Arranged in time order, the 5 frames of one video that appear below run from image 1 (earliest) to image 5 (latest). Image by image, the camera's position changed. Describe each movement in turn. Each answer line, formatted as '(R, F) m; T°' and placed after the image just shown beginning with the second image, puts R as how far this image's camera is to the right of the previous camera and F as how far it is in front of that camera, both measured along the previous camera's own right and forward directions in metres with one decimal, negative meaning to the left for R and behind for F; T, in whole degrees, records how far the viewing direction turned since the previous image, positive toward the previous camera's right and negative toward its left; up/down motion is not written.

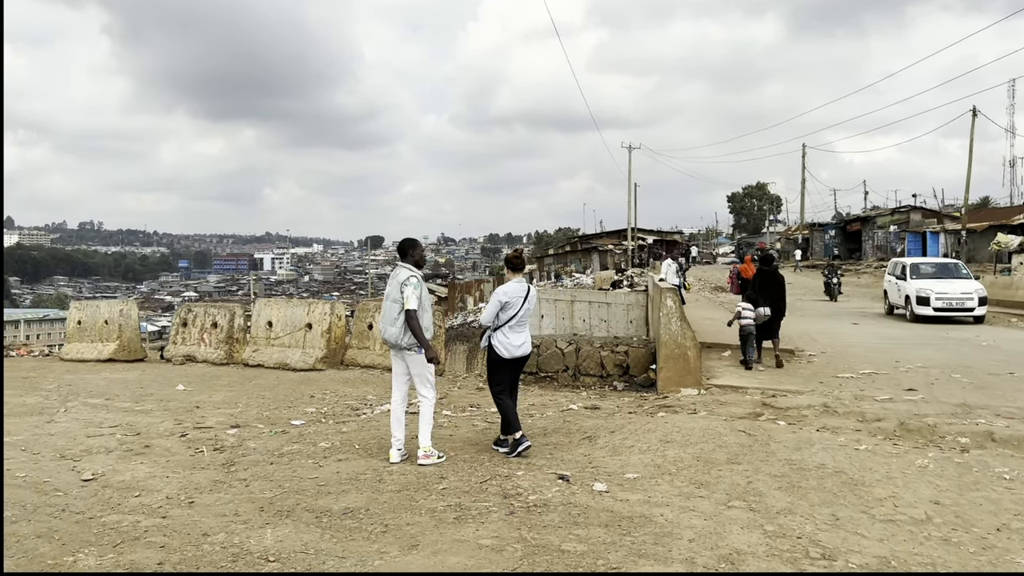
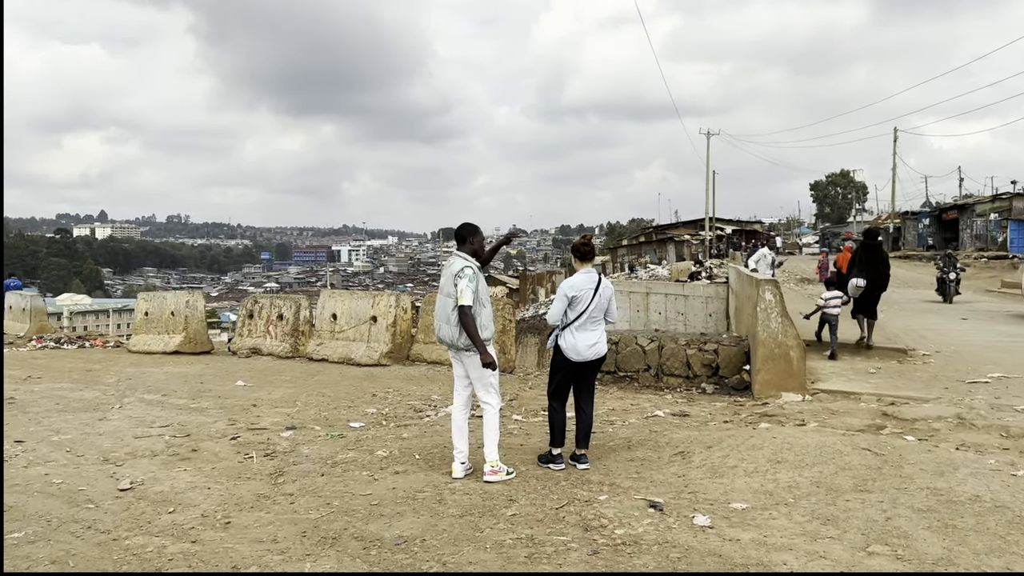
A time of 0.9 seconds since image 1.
(-0.1, +0.7) m; -5°
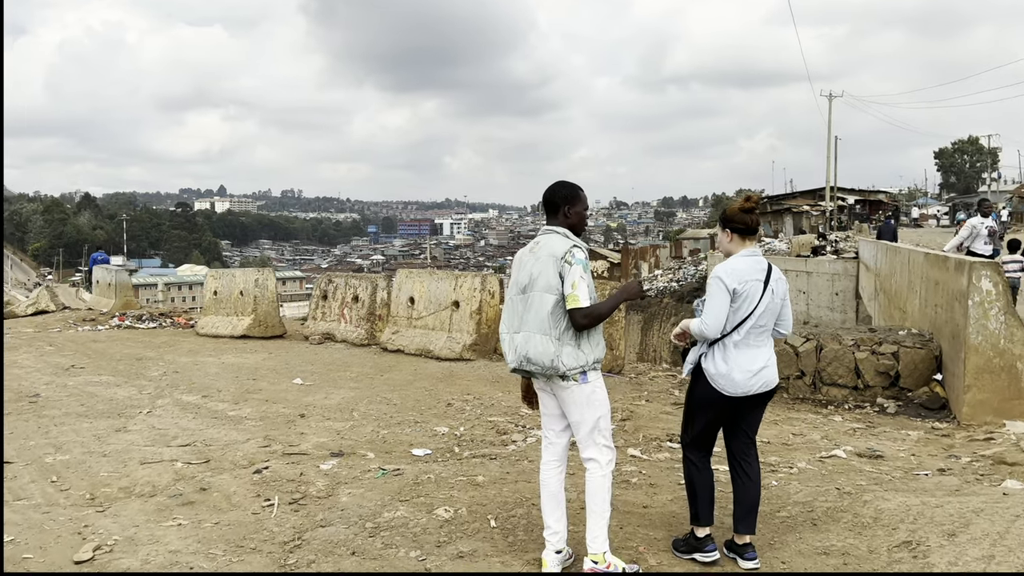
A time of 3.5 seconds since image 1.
(-0.1, +1.7) m; -7°
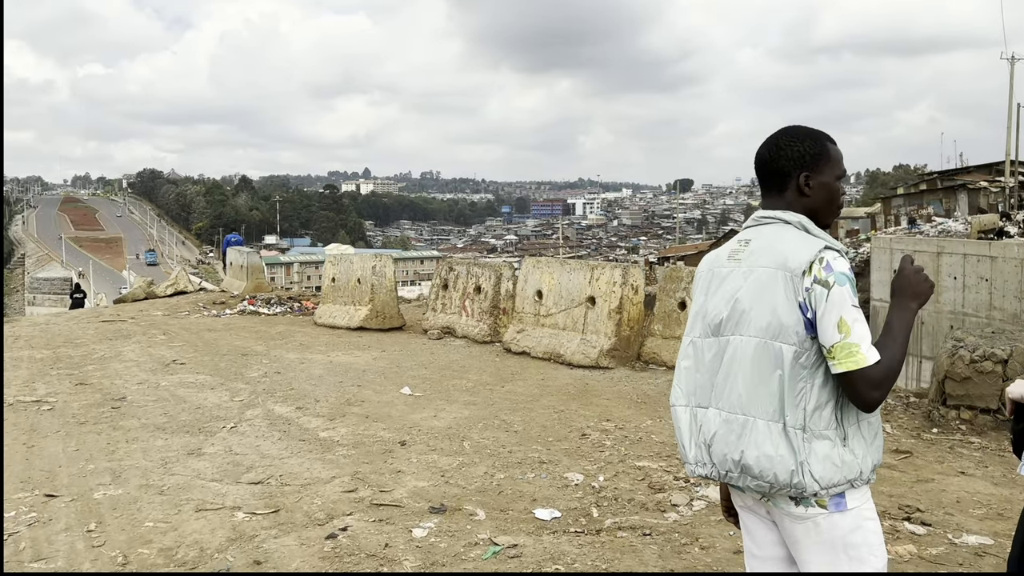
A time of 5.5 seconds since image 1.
(-0.1, +1.3) m; -9°
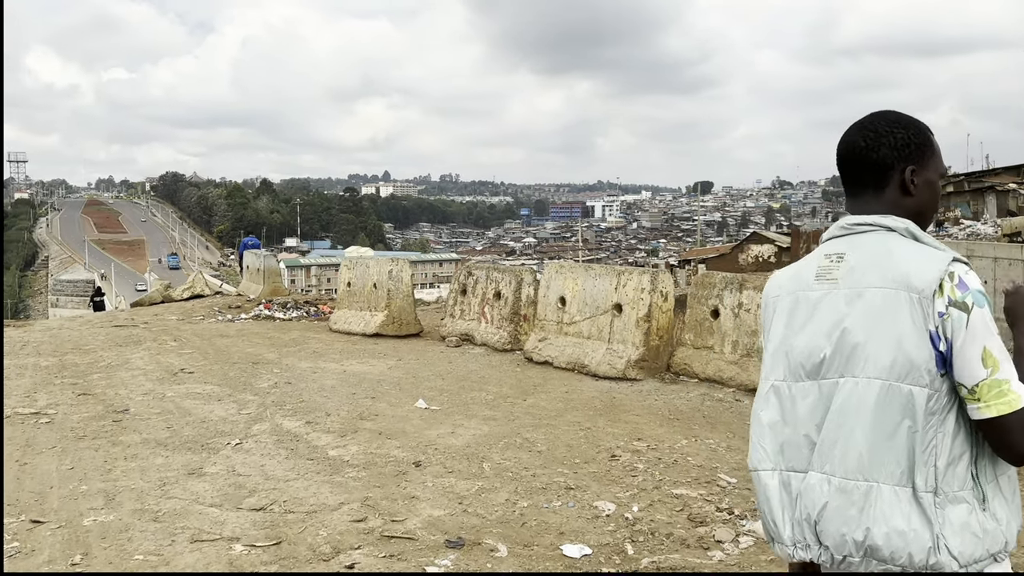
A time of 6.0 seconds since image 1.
(0.0, +0.4) m; -1°
